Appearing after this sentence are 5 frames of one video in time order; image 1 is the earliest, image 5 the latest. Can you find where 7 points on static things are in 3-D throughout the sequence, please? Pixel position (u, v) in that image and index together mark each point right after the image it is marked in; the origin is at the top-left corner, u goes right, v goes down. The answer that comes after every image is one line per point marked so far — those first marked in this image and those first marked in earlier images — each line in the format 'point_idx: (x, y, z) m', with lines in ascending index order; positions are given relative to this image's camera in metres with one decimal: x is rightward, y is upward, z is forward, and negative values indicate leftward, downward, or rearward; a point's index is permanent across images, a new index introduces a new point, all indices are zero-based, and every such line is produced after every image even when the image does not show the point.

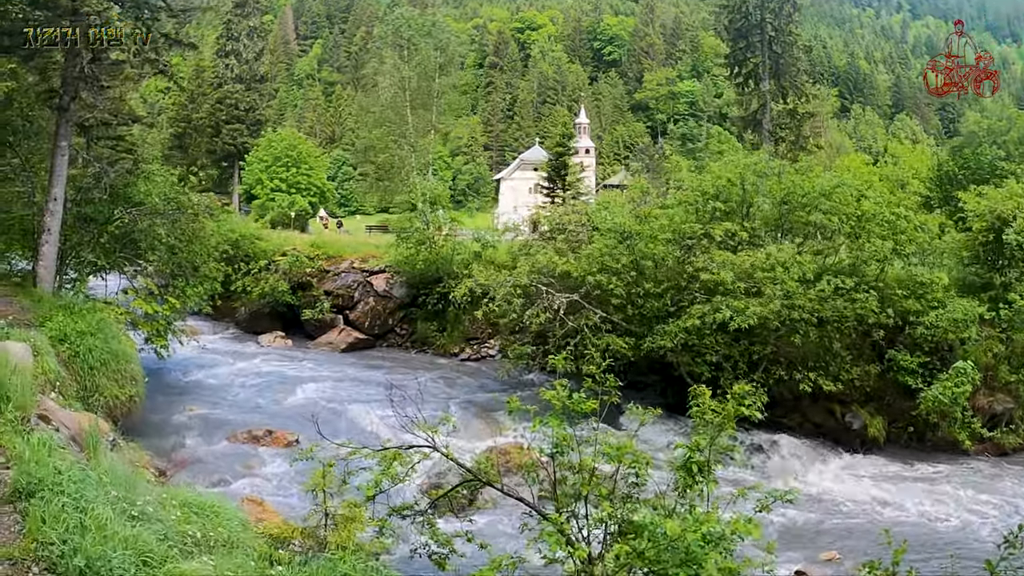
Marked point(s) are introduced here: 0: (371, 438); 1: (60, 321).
0: (-2.7, -2.8, +15.1) m
1: (-7.6, -0.6, +13.3) m
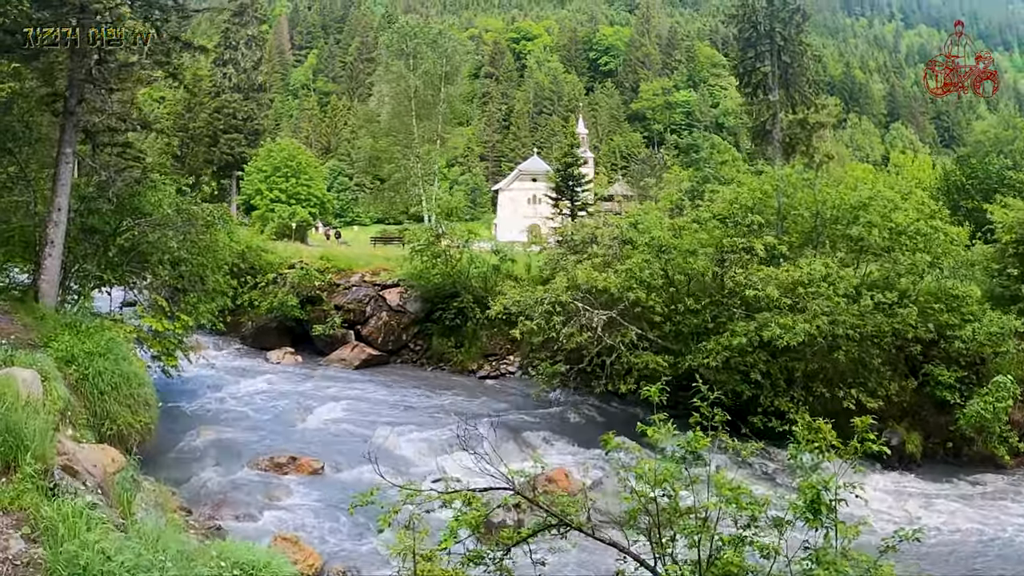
0: (-2.0, -3.1, +14.1) m
1: (-7.0, -0.8, +12.3) m
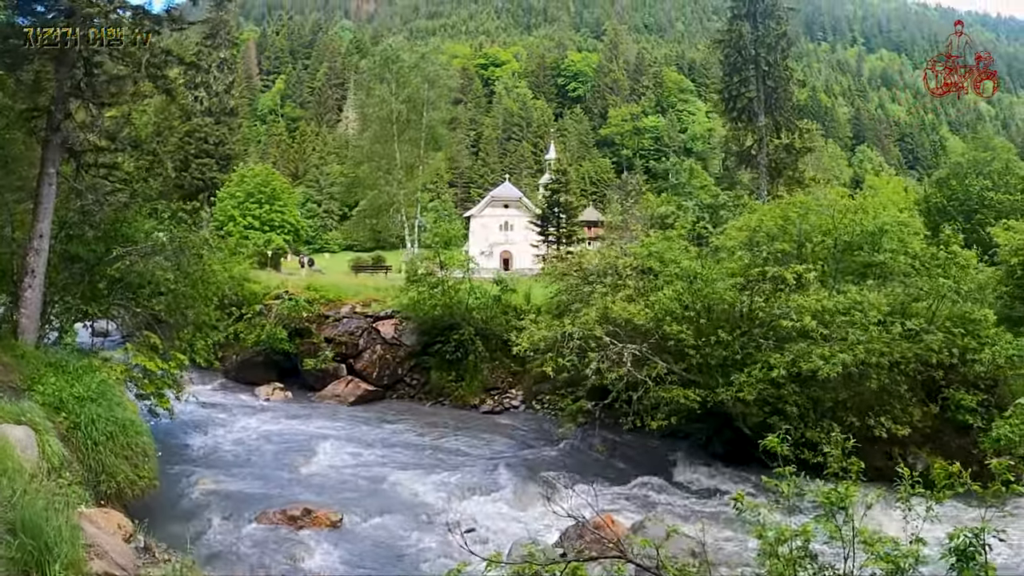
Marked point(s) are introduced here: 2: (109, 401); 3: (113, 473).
0: (-1.5, -3.6, +12.8) m
1: (-6.3, -1.3, +10.9) m
2: (-5.8, -1.6, +11.3) m
3: (-5.2, -2.4, +10.3) m
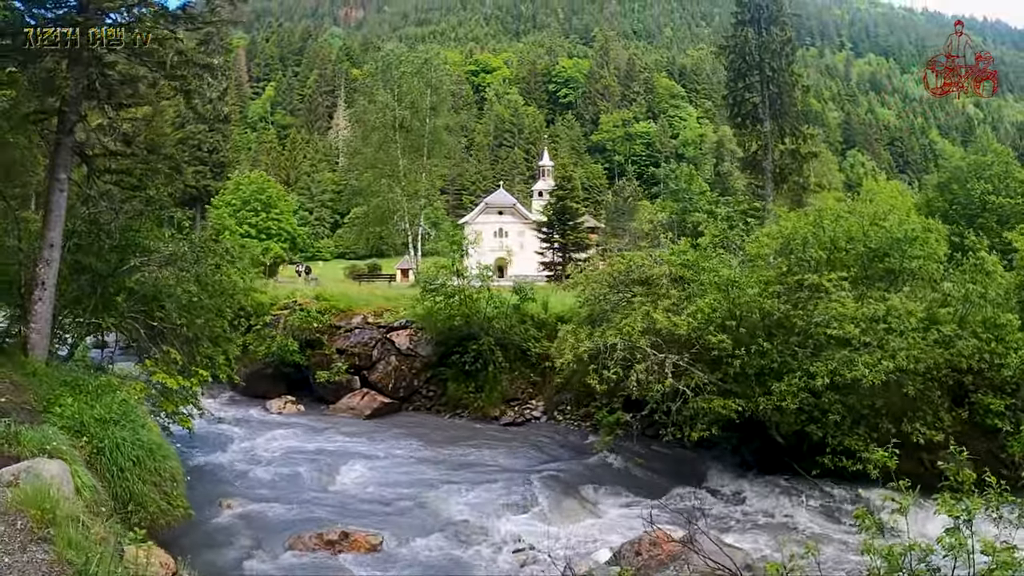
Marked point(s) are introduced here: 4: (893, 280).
0: (-0.8, -3.8, +12.1) m
1: (-5.6, -1.5, +10.1) m
2: (-5.1, -1.8, +10.5) m
3: (-4.5, -2.6, +9.5) m
4: (+9.4, +0.2, +19.2) m
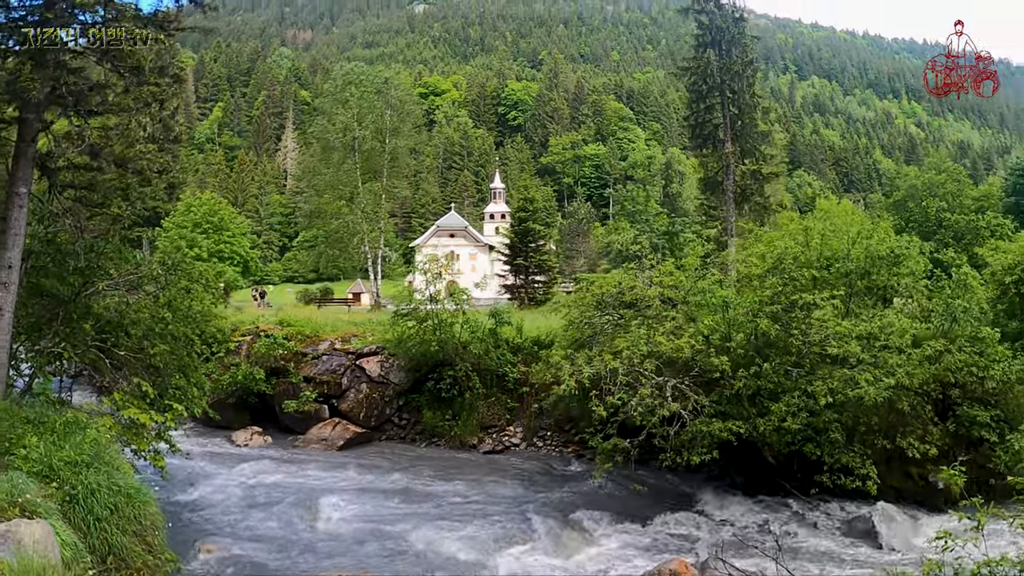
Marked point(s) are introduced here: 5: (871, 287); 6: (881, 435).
0: (-0.7, -4.1, +11.4) m
1: (-5.5, -1.9, +9.1) m
2: (-4.9, -2.1, +9.6) m
3: (-4.3, -2.9, +8.6) m
4: (+8.9, -0.2, +19.2) m
5: (+8.9, 0.0, +19.2) m
6: (+7.4, -3.0, +15.8) m
